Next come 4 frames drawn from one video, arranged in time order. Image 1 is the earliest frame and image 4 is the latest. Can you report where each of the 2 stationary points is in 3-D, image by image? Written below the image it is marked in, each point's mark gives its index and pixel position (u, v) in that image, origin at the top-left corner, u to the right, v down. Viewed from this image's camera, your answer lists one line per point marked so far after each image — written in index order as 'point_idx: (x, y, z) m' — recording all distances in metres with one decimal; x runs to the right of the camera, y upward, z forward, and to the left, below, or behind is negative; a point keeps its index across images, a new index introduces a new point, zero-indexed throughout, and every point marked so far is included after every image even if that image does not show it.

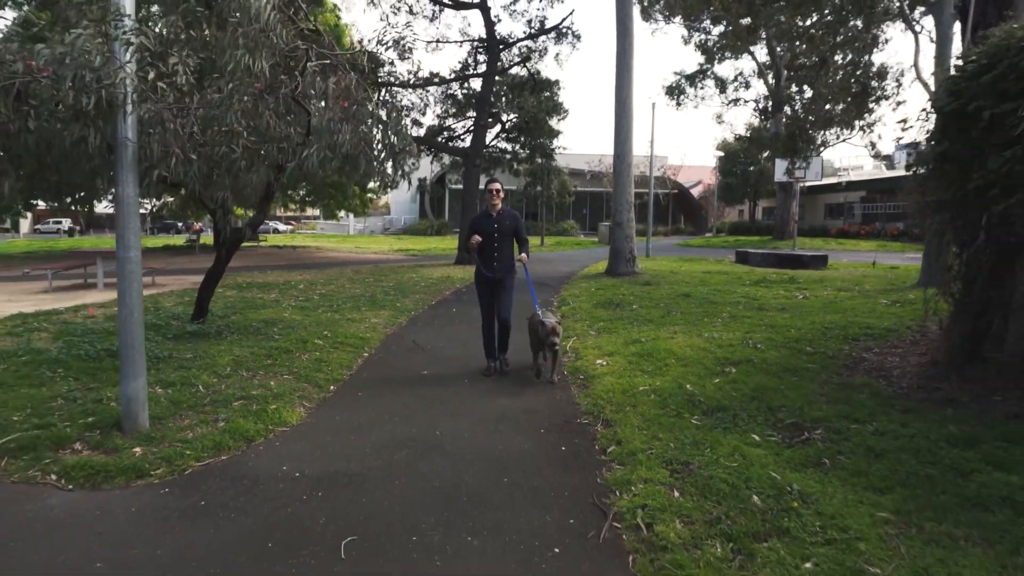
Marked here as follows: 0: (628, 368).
0: (+1.0, -0.7, +6.4) m
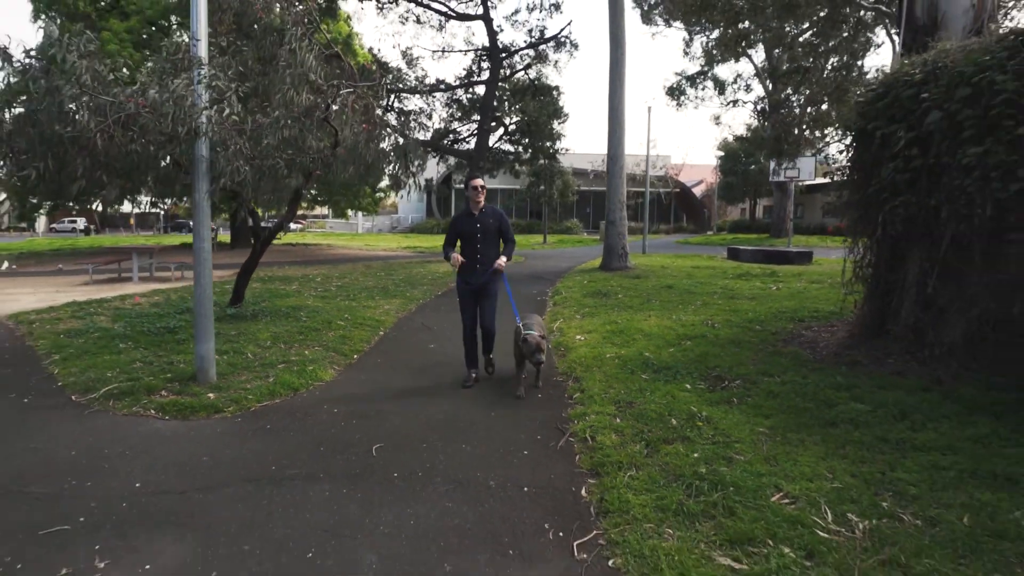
0: (+0.9, -0.6, +7.7) m
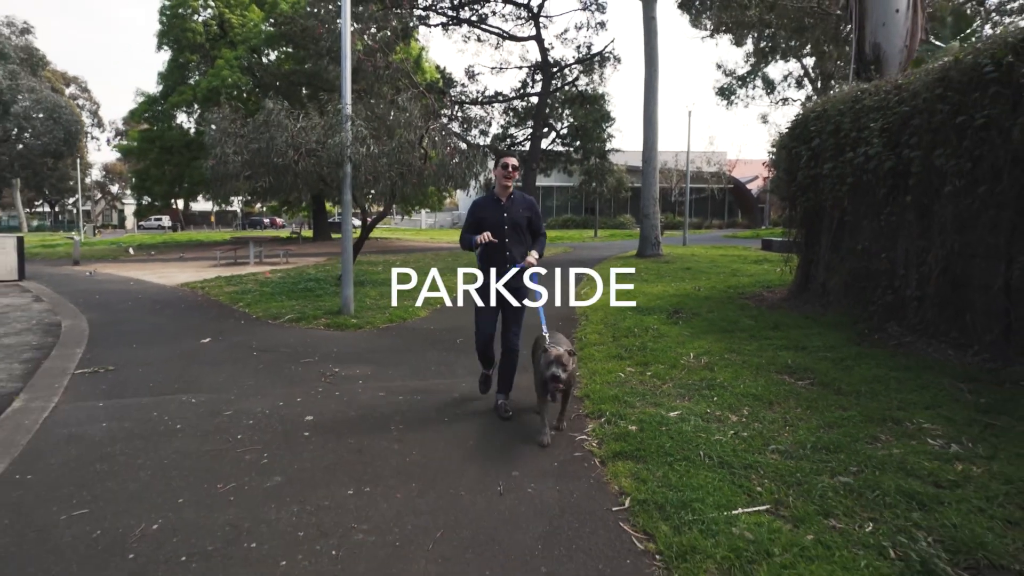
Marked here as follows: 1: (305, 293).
0: (+1.5, -0.1, +10.8) m
1: (-3.2, -0.1, +11.4) m
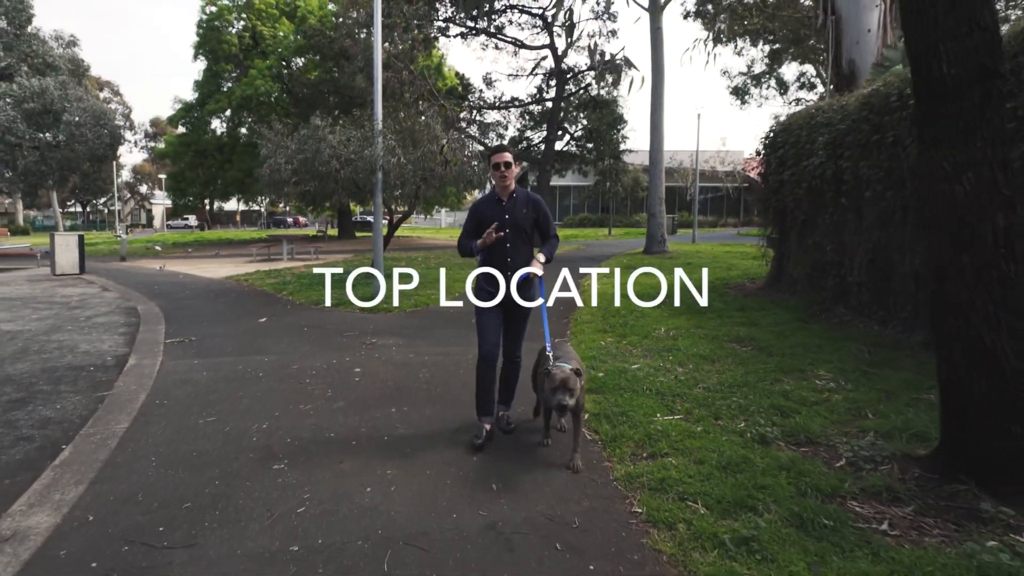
0: (+1.6, 0.0, +12.2) m
1: (-3.0, +0.1, +12.9) m
